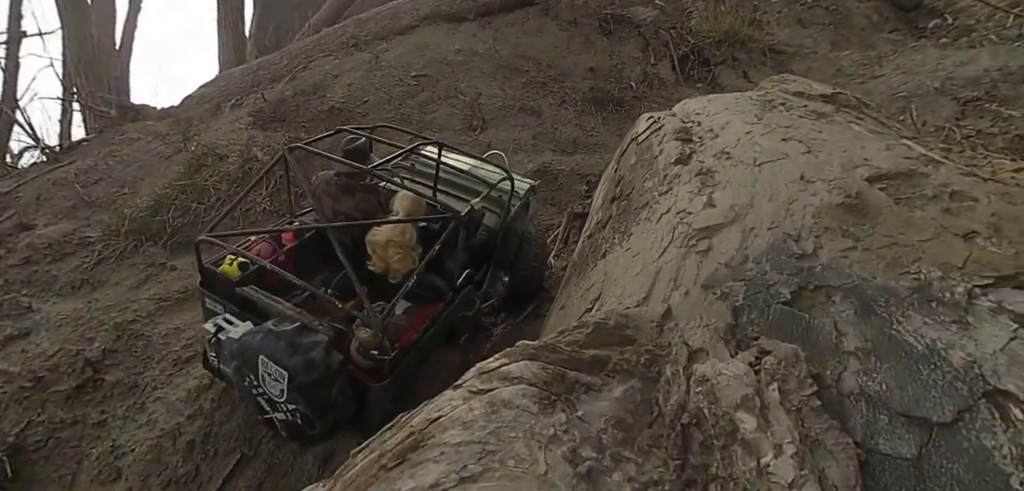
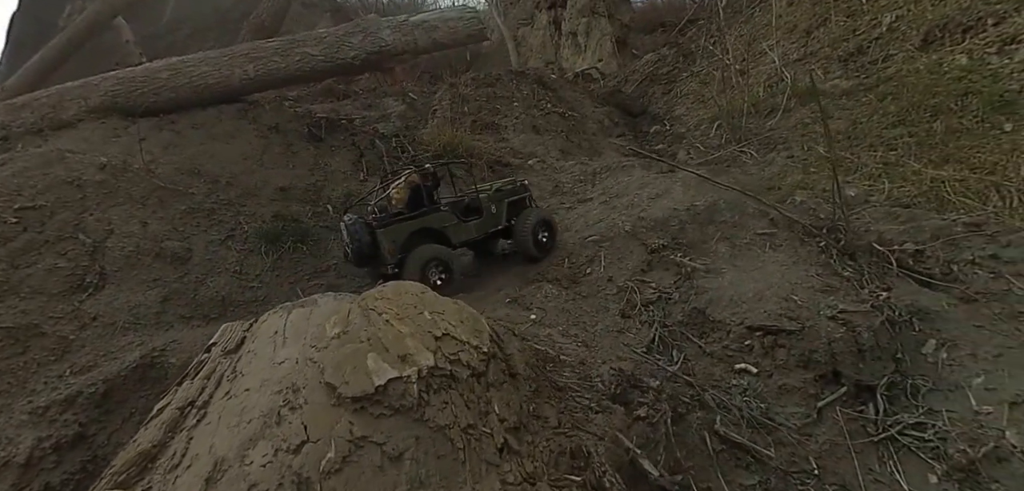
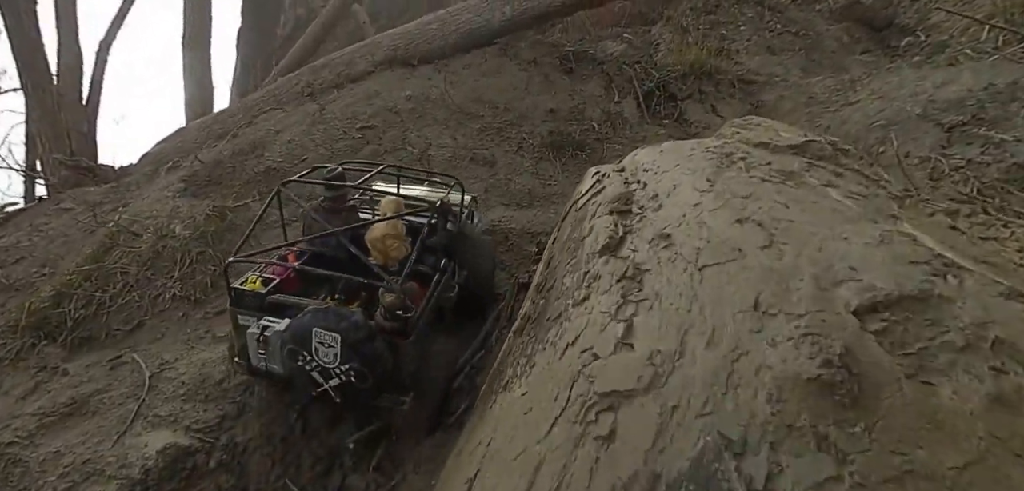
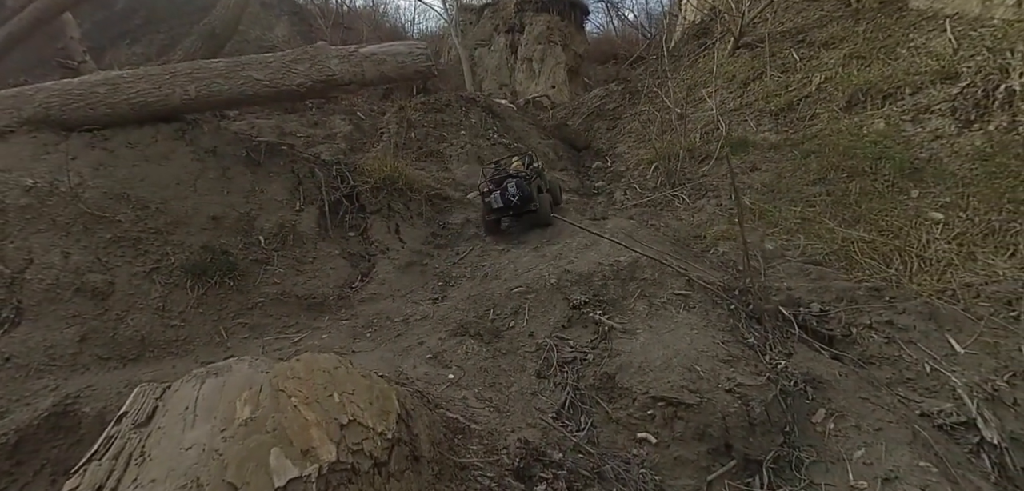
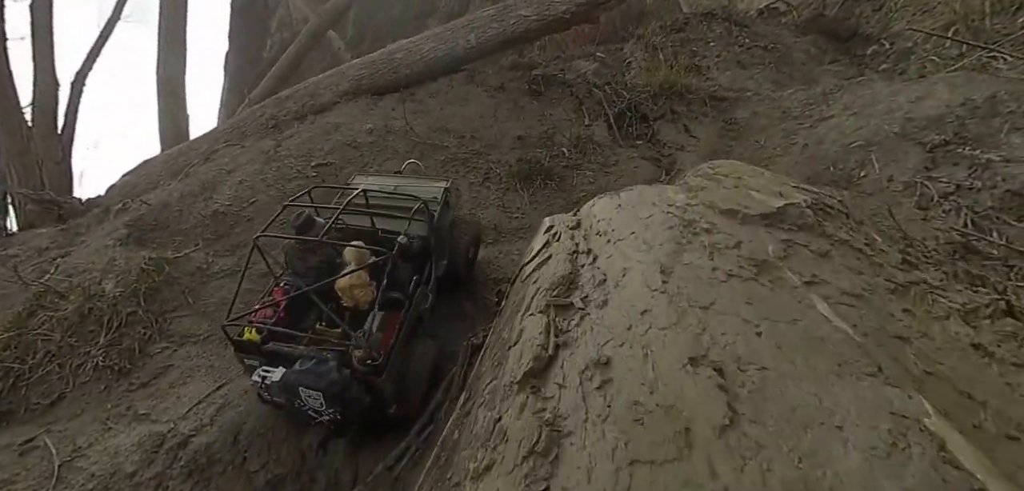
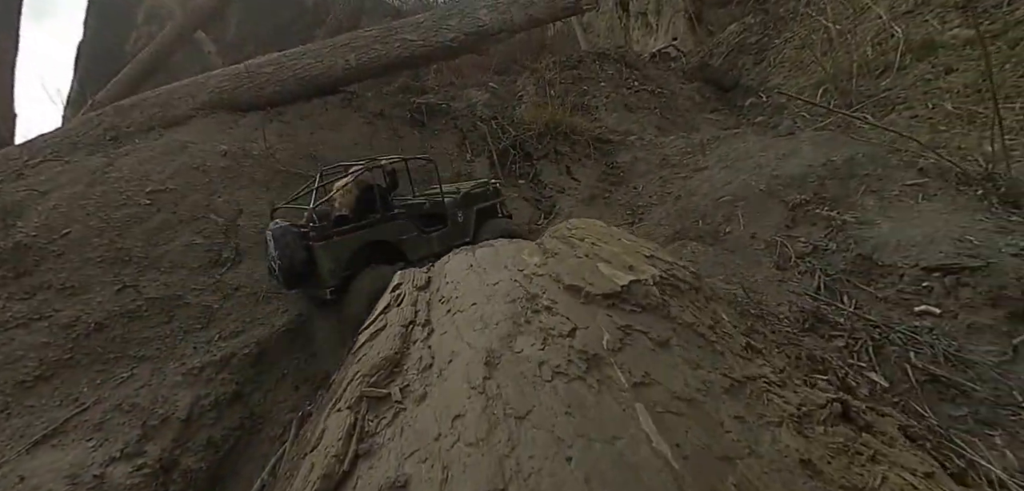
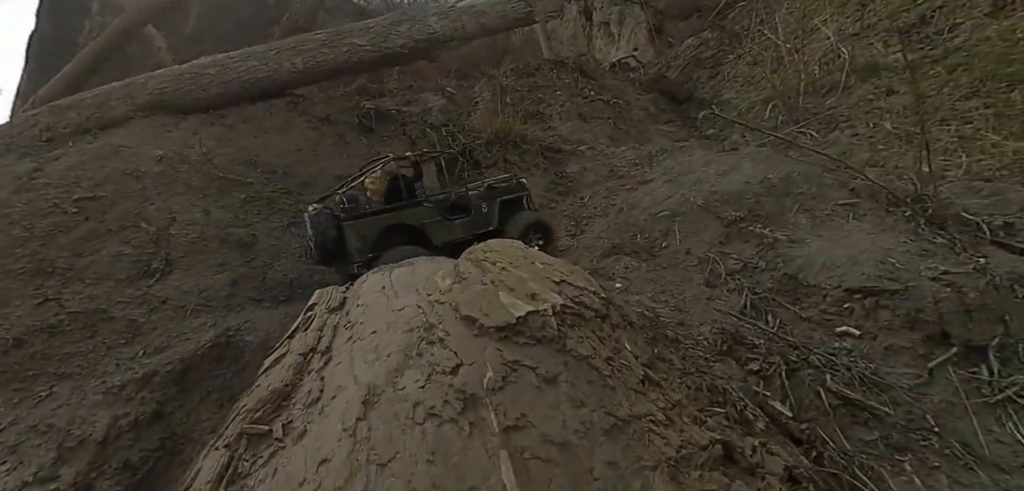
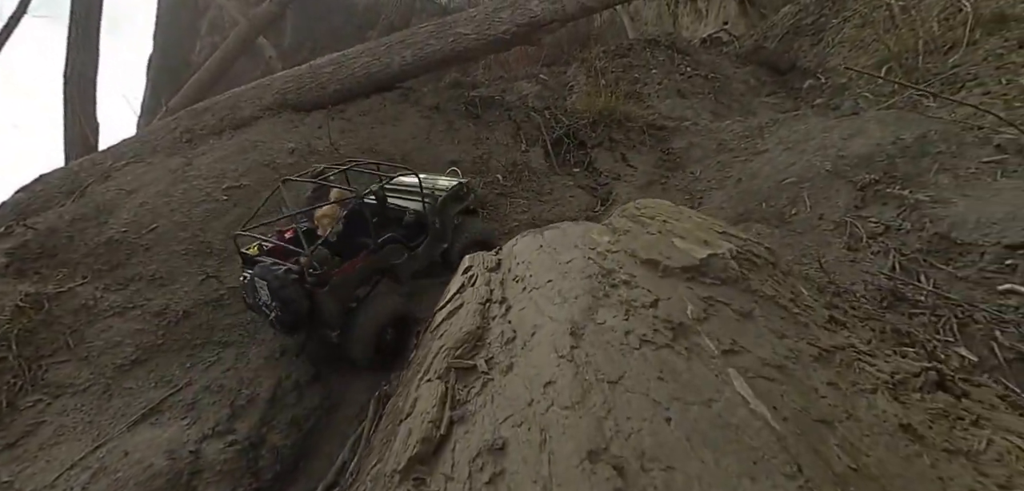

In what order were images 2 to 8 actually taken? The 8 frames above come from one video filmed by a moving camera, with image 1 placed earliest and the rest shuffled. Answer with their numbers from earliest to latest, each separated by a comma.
3, 5, 8, 6, 7, 2, 4
